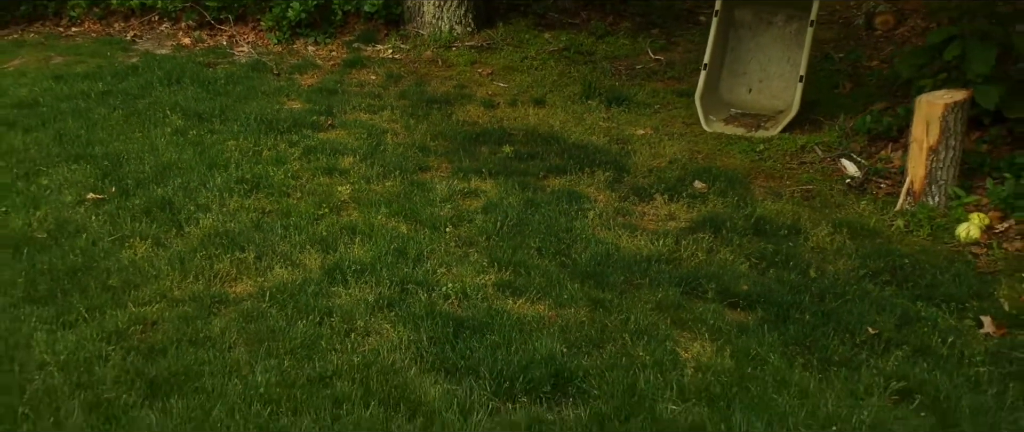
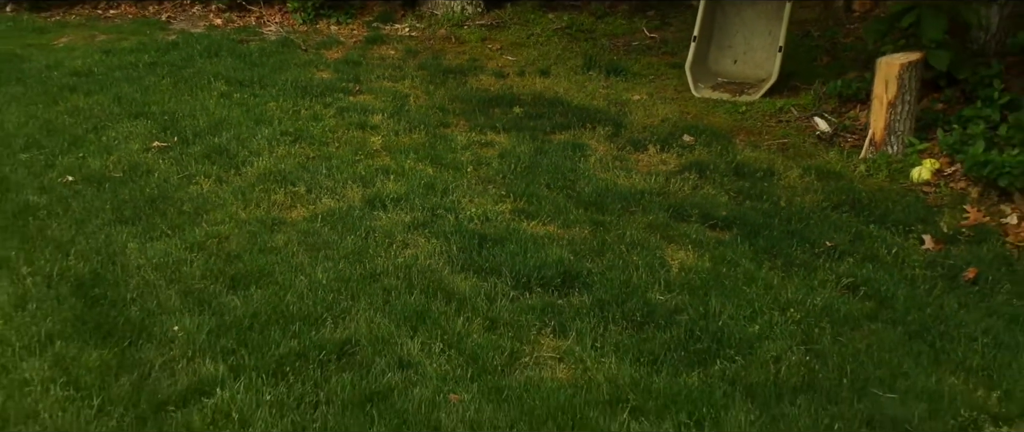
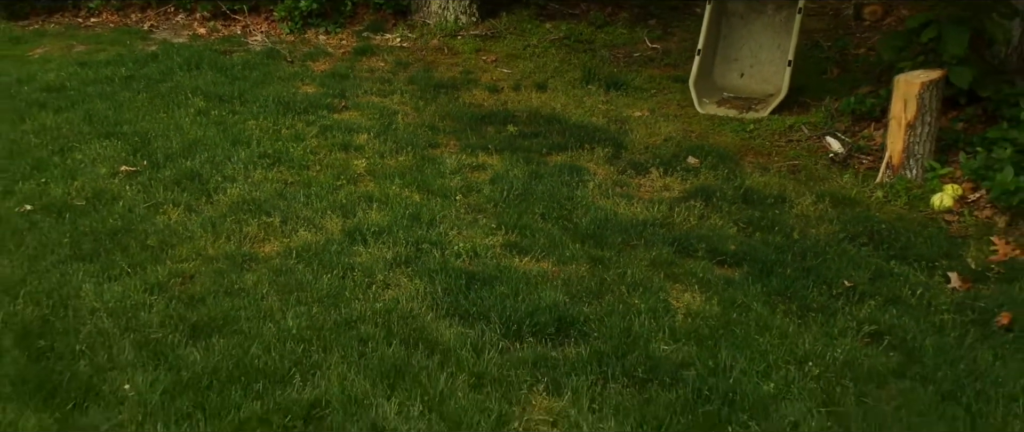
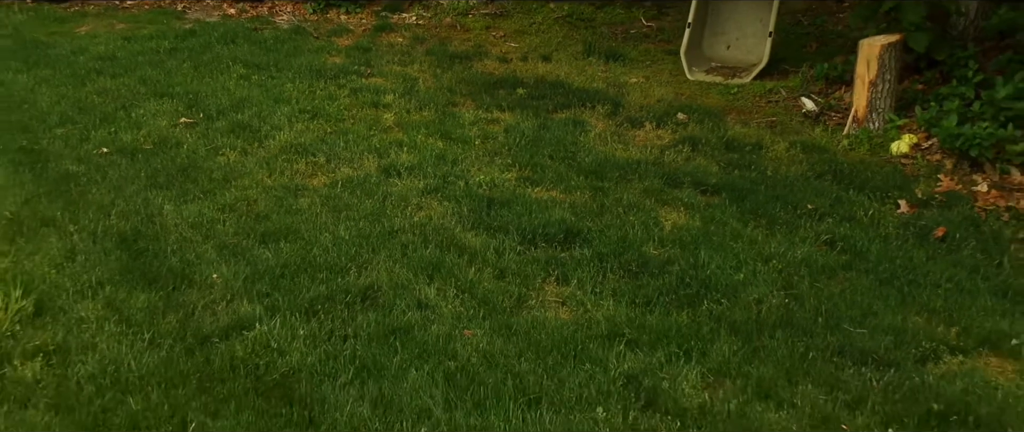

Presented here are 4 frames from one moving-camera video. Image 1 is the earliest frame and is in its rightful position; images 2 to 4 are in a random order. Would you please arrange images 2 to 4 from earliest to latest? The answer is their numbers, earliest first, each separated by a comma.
3, 2, 4
